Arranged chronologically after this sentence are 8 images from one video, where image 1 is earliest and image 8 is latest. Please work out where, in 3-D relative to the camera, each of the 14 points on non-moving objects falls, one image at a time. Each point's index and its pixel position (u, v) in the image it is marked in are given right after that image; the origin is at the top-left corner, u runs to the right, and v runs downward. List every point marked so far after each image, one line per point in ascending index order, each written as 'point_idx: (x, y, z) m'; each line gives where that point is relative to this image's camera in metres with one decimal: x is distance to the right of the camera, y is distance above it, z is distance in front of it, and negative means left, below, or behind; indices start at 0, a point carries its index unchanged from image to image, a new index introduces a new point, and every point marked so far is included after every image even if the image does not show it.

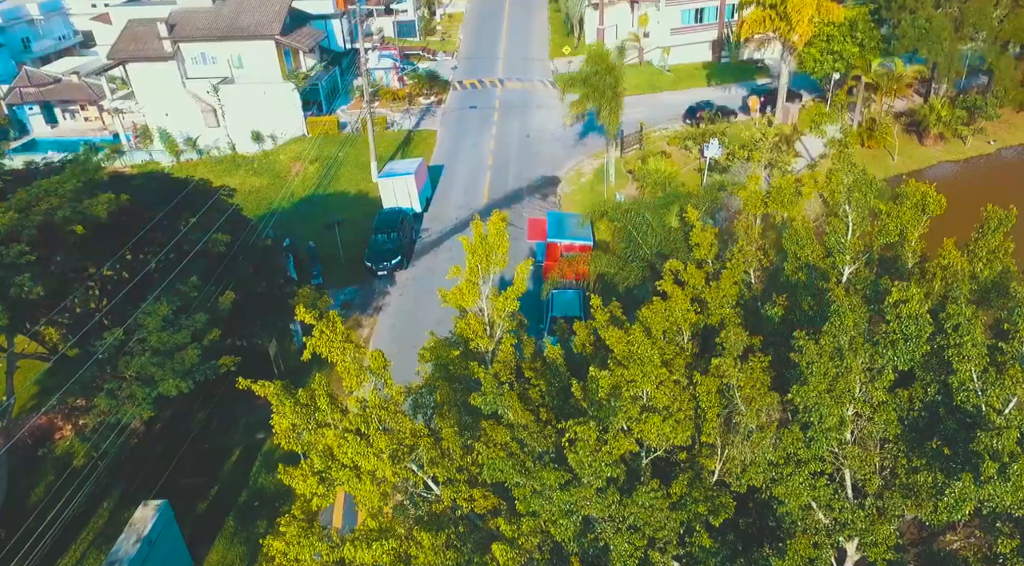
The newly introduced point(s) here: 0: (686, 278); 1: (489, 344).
0: (+3.5, 0.0, +14.7) m
1: (-0.4, -1.1, +13.2) m
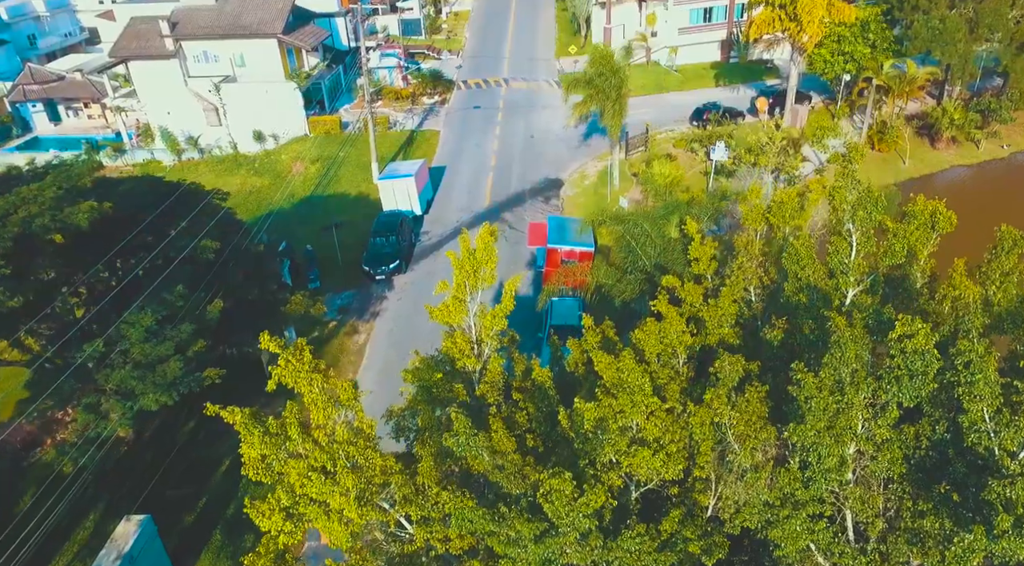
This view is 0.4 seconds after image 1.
0: (+3.3, -0.3, +14.2) m
1: (-0.6, -1.4, +12.6) m
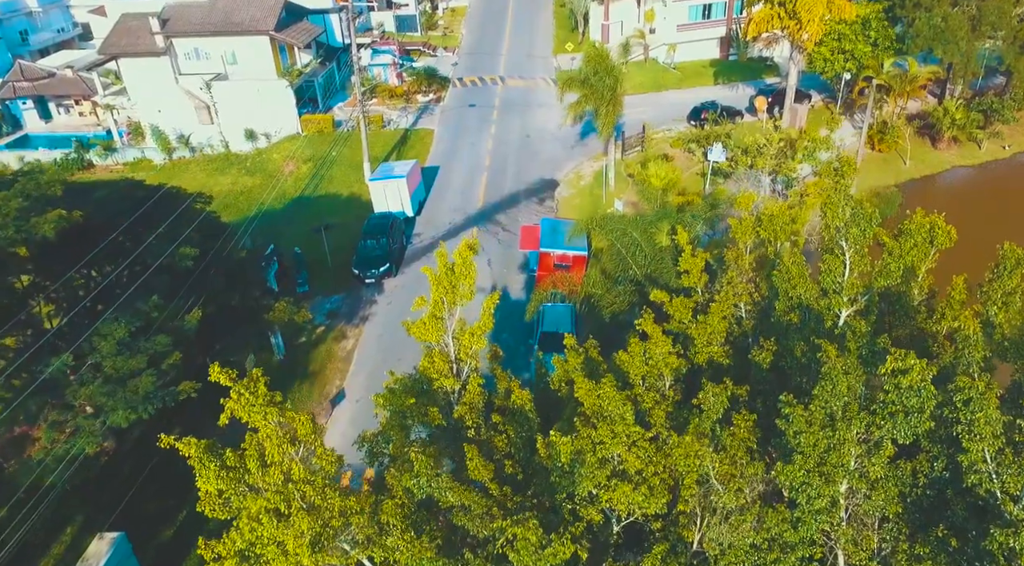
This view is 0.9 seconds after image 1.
0: (+3.0, -0.6, +13.6) m
1: (-1.0, -1.7, +12.1) m
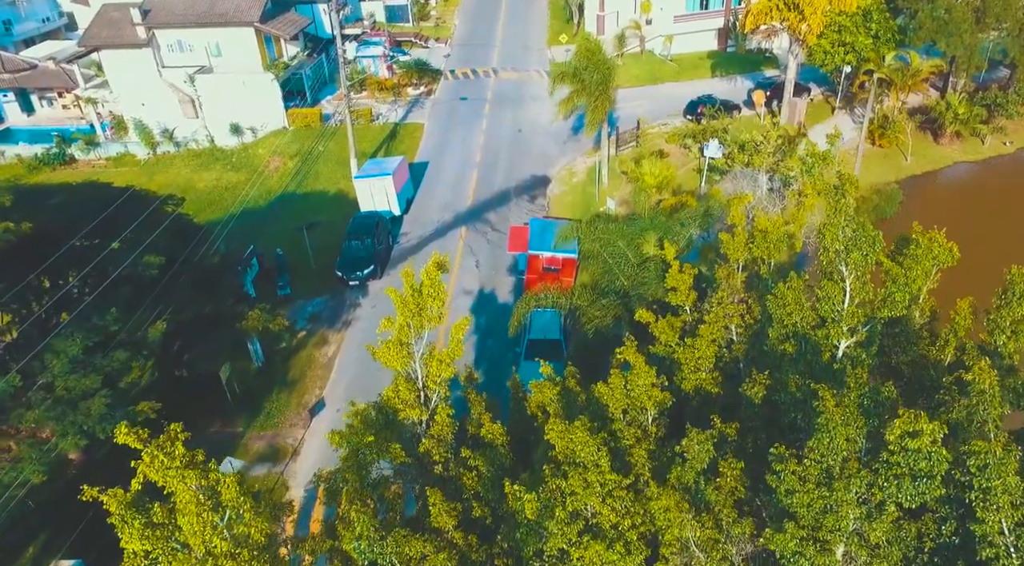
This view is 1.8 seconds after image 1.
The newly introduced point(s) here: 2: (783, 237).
0: (+2.6, -0.9, +12.7) m
1: (-1.4, -2.1, +11.2) m
2: (+5.7, +1.0, +15.0) m
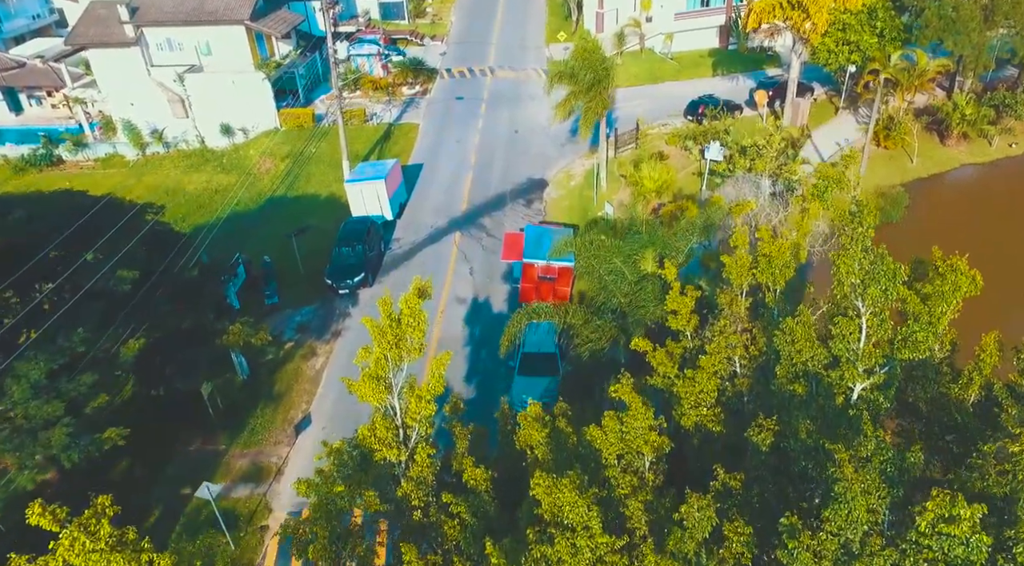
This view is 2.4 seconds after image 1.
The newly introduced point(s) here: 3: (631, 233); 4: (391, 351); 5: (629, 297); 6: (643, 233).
0: (+2.4, -1.3, +11.9) m
1: (-1.6, -2.5, +10.4) m
2: (+5.5, +0.6, +14.1) m
3: (+3.1, +1.3, +18.5) m
4: (-1.8, -1.0, +10.6) m
5: (+2.5, -0.3, +15.7) m
6: (+3.3, +1.2, +18.1) m
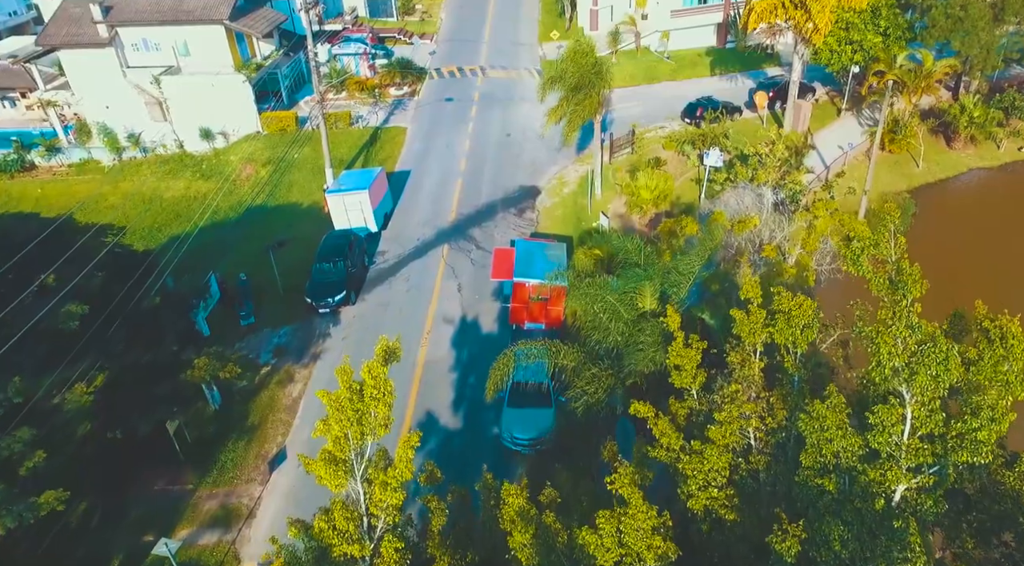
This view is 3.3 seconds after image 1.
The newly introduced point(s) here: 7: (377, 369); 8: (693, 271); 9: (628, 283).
0: (+2.1, -2.1, +10.4) m
1: (-1.9, -3.3, +8.9) m
2: (+5.2, -0.1, +12.7) m
3: (+2.7, +0.6, +17.1) m
4: (-2.0, -1.8, +9.2) m
5: (+2.2, -1.1, +14.3) m
6: (+3.0, +0.5, +16.7) m
7: (-1.7, -1.0, +9.1) m
8: (+3.9, +0.2, +16.0) m
9: (+2.5, +0.1, +15.1) m
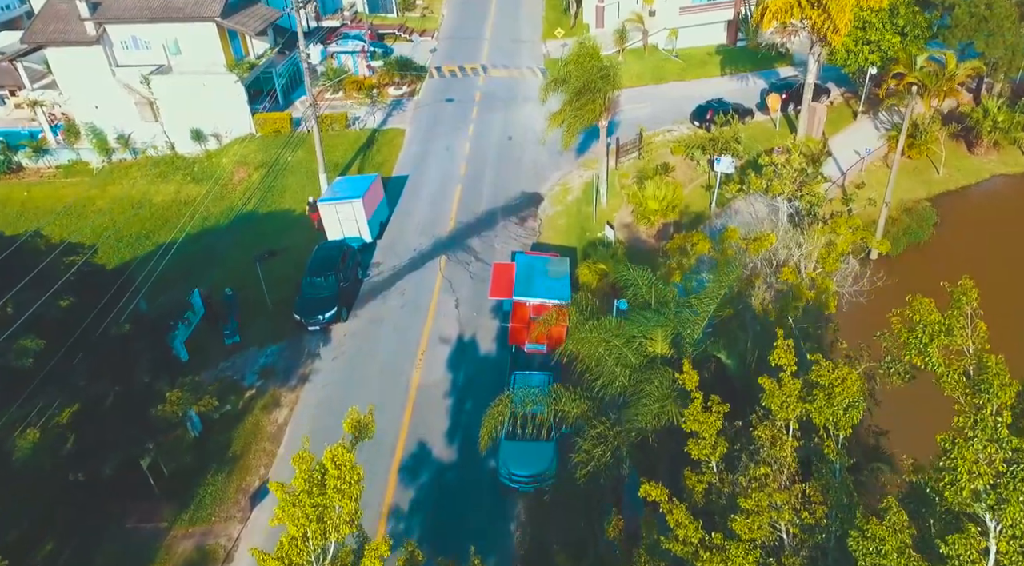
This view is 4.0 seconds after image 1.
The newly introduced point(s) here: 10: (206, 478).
0: (+2.0, -2.8, +9.1) m
1: (-2.0, -4.0, +7.6) m
2: (+5.1, -0.9, +11.3) m
3: (+2.7, -0.1, +15.7) m
4: (-2.1, -2.6, +7.8) m
5: (+2.2, -1.8, +12.9) m
6: (+3.0, -0.2, +15.3) m
7: (-1.8, -1.8, +7.8) m
8: (+3.8, -0.4, +14.6) m
9: (+2.4, -0.6, +13.7) m
10: (-8.2, -5.3, +19.4) m
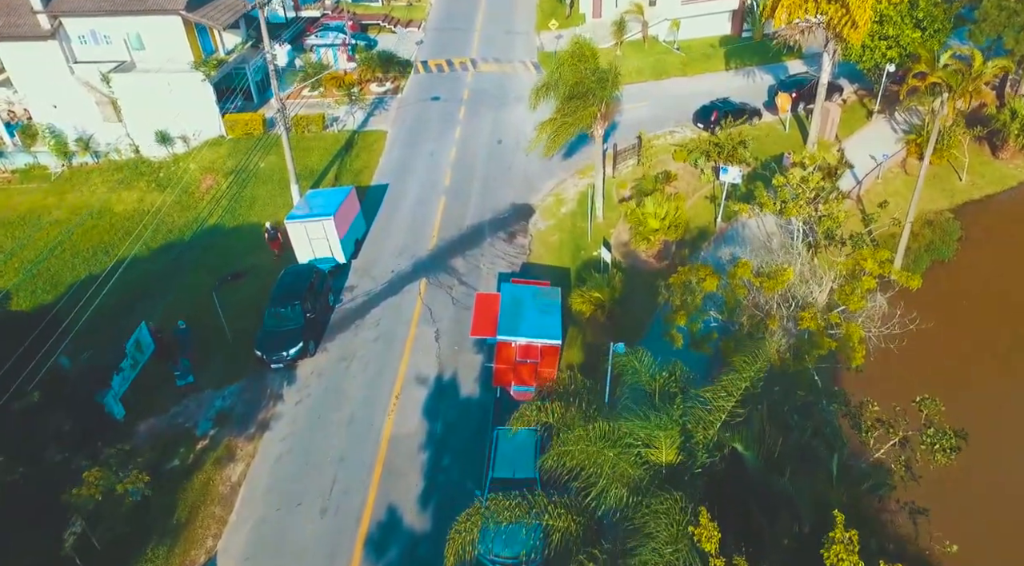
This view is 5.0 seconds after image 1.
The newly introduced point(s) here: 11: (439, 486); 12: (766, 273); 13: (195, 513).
0: (+1.6, -4.2, +6.6) m
1: (-2.4, -5.4, +5.2) m
2: (+4.7, -2.2, +8.8) m
3: (+2.3, -1.3, +13.2) m
4: (-2.5, -4.0, +5.4) m
5: (+1.7, -3.1, +10.4) m
6: (+2.5, -1.4, +12.8) m
7: (-2.2, -3.2, +5.3) m
8: (+3.4, -1.7, +12.1) m
9: (+2.0, -1.9, +11.2) m
10: (-8.7, -6.4, +17.0) m
11: (-1.9, -5.2, +18.5) m
12: (+6.6, +0.3, +18.9) m
13: (-7.9, -5.7, +18.1) m
